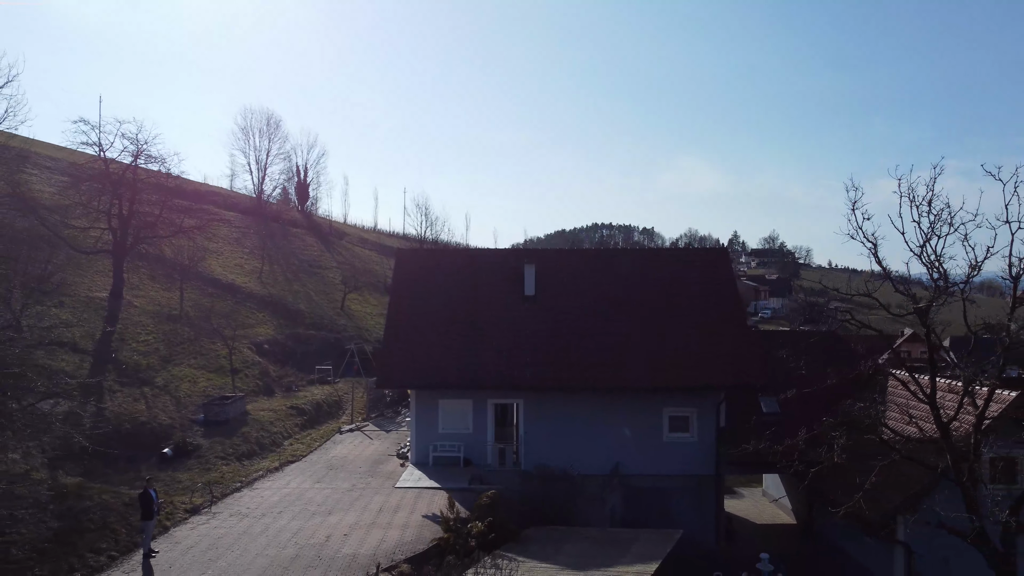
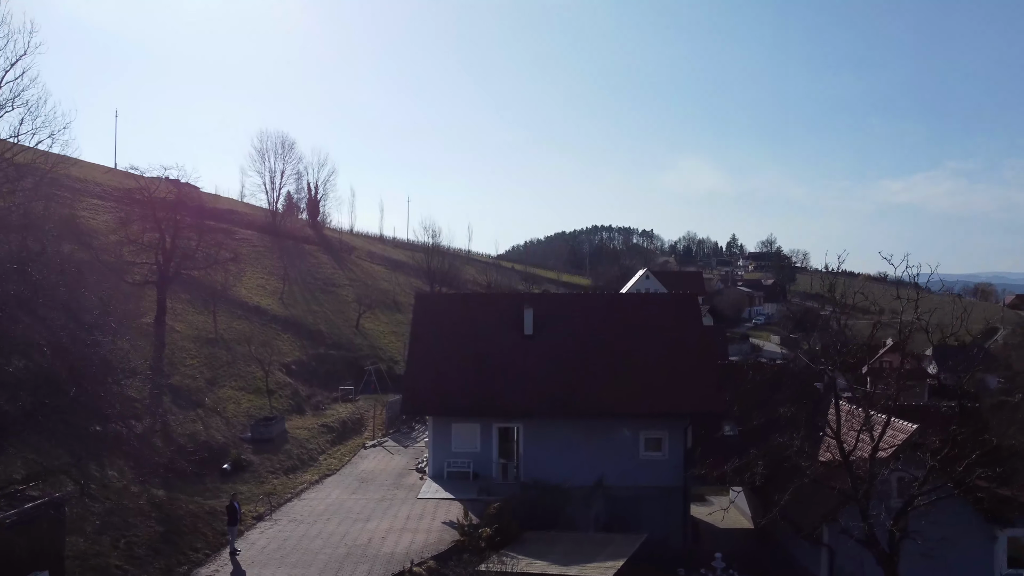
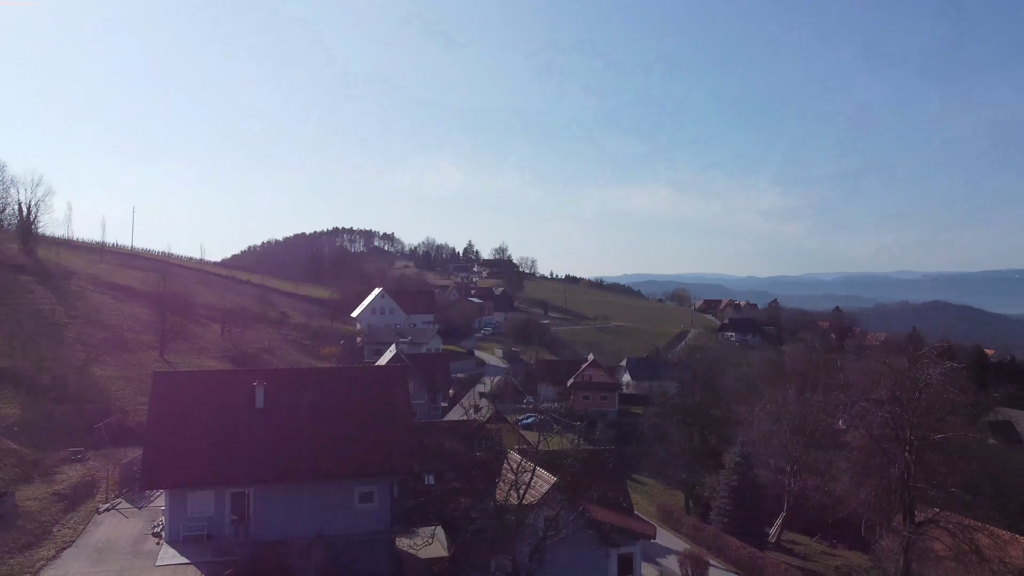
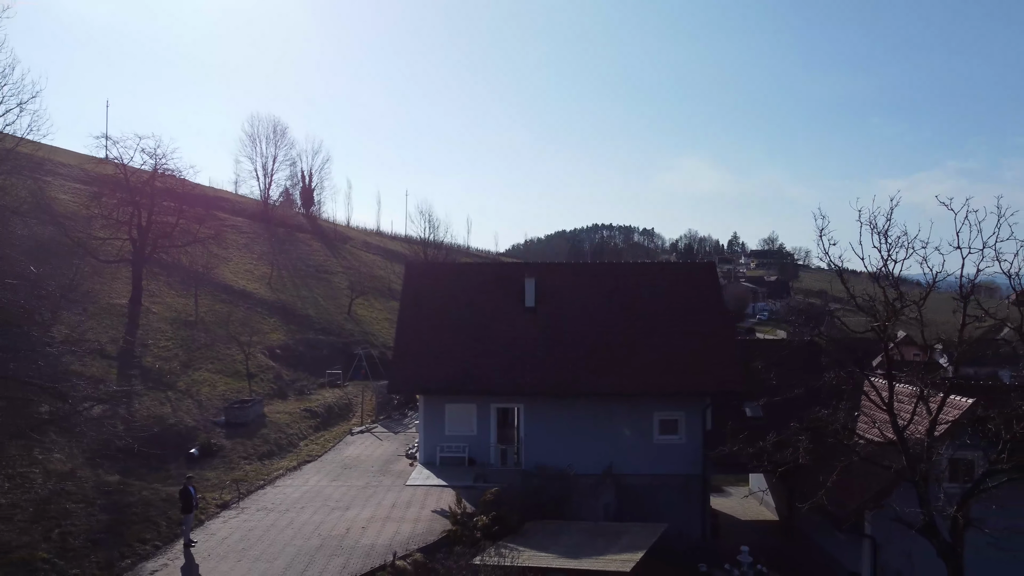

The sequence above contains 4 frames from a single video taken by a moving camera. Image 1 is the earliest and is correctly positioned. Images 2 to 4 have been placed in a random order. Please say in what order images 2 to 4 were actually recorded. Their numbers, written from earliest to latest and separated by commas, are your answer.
4, 2, 3
